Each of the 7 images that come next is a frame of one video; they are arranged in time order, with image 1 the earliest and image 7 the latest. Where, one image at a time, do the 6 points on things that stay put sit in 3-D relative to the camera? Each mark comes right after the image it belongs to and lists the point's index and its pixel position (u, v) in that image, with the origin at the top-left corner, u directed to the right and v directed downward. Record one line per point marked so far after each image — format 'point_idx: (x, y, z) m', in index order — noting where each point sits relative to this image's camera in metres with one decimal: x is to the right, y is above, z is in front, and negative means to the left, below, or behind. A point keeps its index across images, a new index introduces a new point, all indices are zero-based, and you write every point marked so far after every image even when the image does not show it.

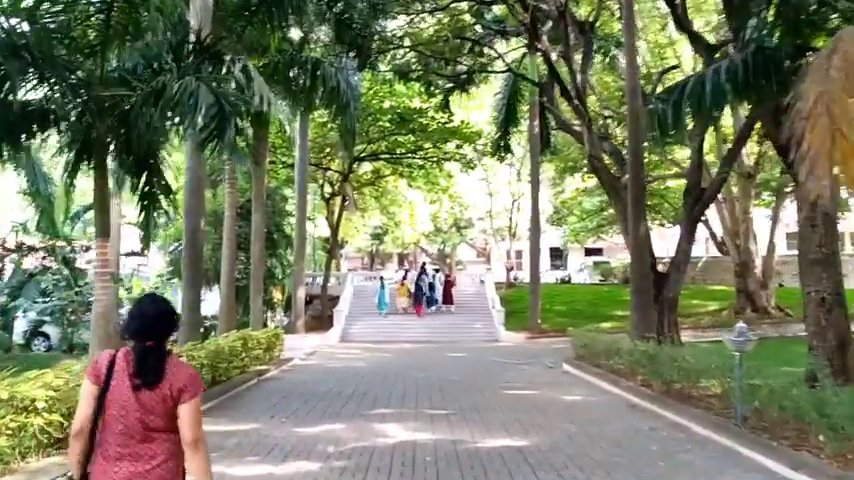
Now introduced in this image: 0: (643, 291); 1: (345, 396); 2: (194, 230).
0: (+4.7, -1.1, +16.2) m
1: (-1.6, -3.1, +14.6) m
2: (-5.0, +0.2, +15.8) m
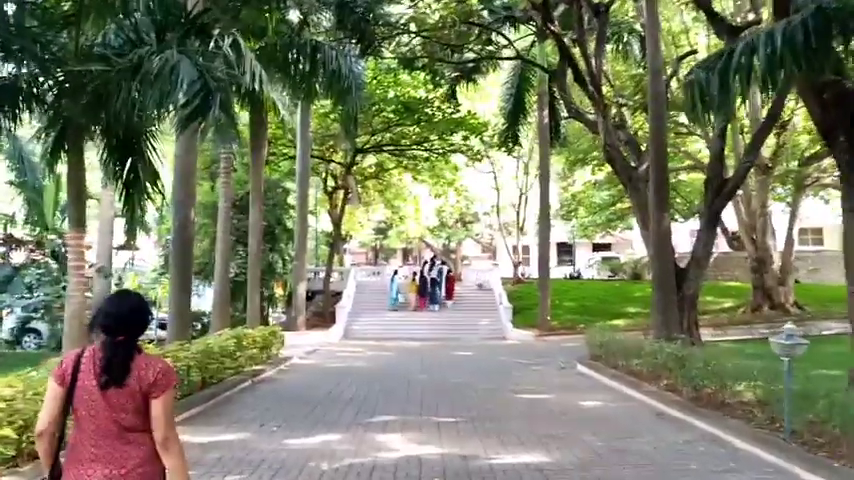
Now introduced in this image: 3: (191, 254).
0: (+4.8, -1.0, +15.1) m
1: (-1.5, -2.9, +13.5) m
2: (-4.8, +0.4, +14.8) m
3: (-4.7, -0.3, +14.8) m
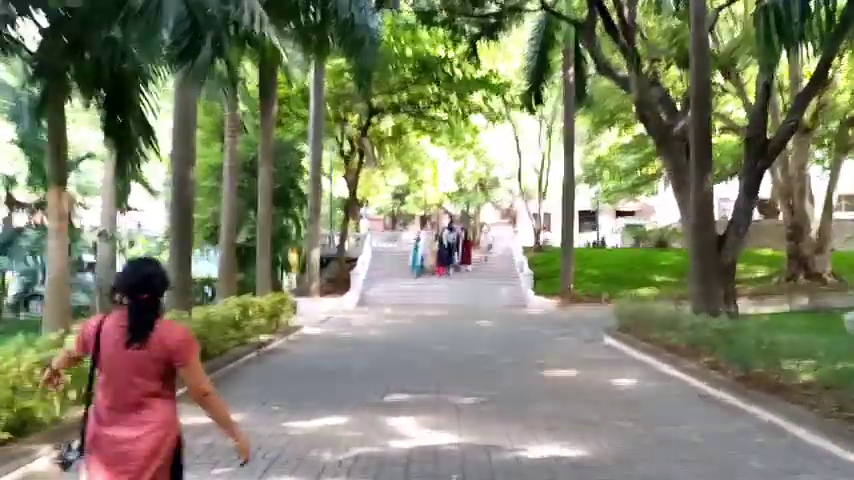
0: (+5.1, -0.3, +13.8) m
1: (-1.2, -2.3, +12.5) m
2: (-4.5, +1.1, +13.7) m
3: (-4.4, +0.4, +13.8) m
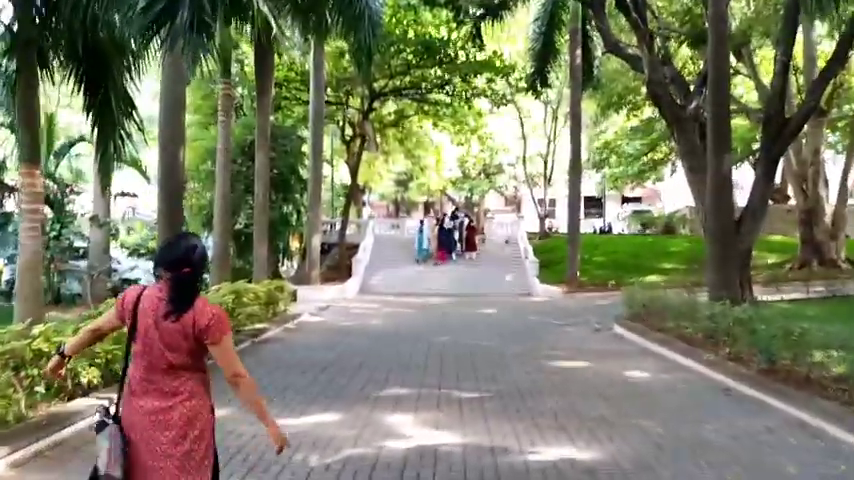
0: (+5.2, 0.0, +13.1) m
1: (-1.2, -2.0, +11.8) m
2: (-4.5, +1.4, +13.0) m
3: (-4.4, +0.7, +13.1) m
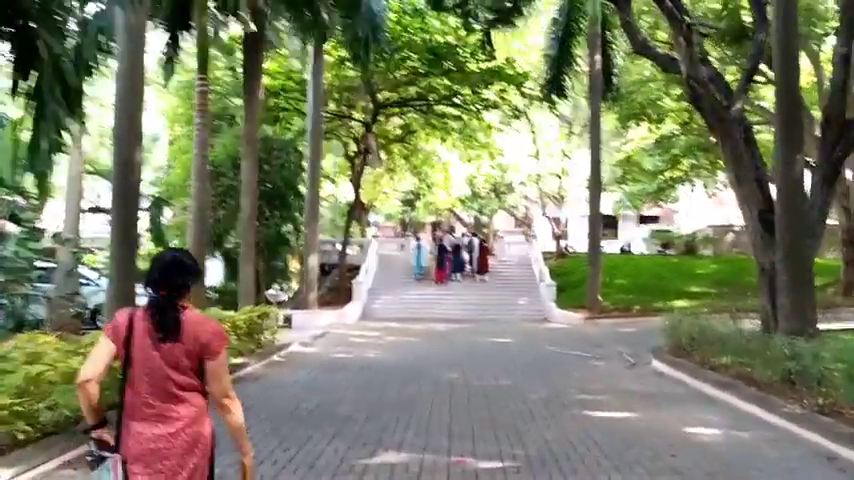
0: (+5.3, -0.3, +10.8) m
1: (-1.1, -2.2, +9.5) m
2: (-4.4, +1.1, +10.8) m
3: (-4.3, +0.4, +10.9) m
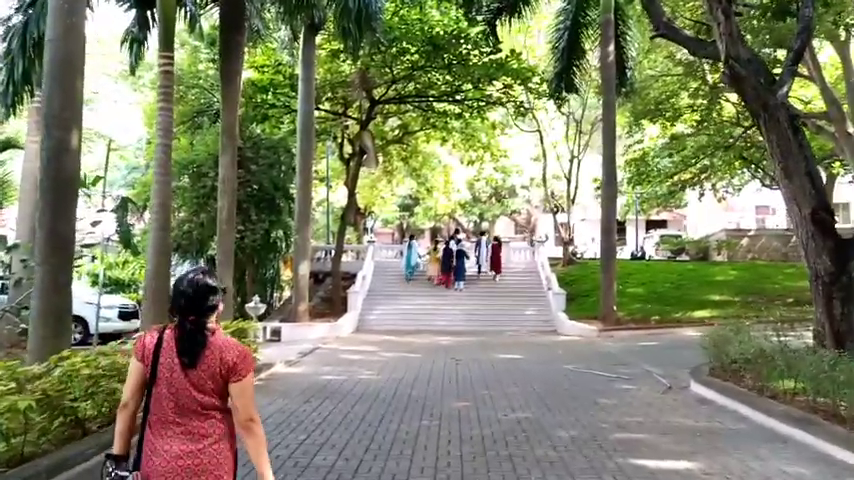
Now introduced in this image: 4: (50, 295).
0: (+5.3, -0.3, +8.7) m
1: (-1.1, -2.3, +7.5) m
2: (-4.4, +1.1, +8.8) m
3: (-4.2, +0.3, +8.9) m
4: (-4.4, -0.6, +8.7) m
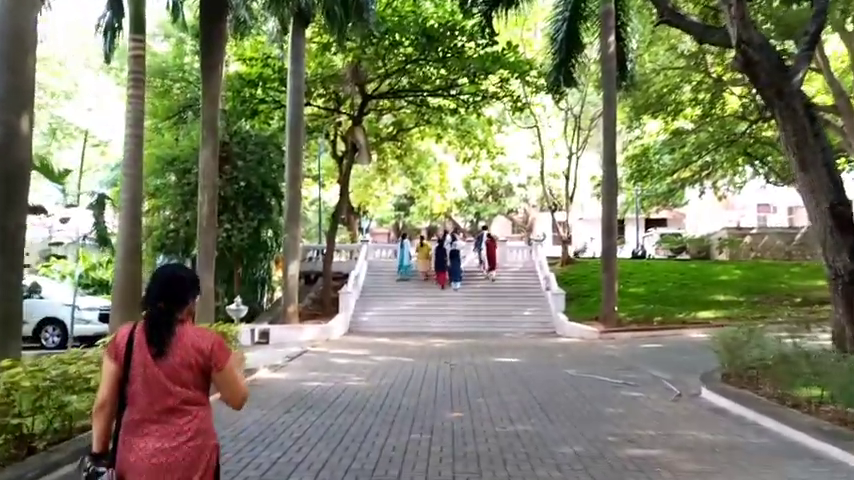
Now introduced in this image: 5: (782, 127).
0: (+5.2, -0.2, +7.9) m
1: (-1.2, -2.2, +6.6) m
2: (-4.5, +1.1, +7.9) m
3: (-4.4, +0.4, +8.0) m
4: (-4.5, -0.6, +7.8) m
5: (+6.1, +2.0, +12.8) m
